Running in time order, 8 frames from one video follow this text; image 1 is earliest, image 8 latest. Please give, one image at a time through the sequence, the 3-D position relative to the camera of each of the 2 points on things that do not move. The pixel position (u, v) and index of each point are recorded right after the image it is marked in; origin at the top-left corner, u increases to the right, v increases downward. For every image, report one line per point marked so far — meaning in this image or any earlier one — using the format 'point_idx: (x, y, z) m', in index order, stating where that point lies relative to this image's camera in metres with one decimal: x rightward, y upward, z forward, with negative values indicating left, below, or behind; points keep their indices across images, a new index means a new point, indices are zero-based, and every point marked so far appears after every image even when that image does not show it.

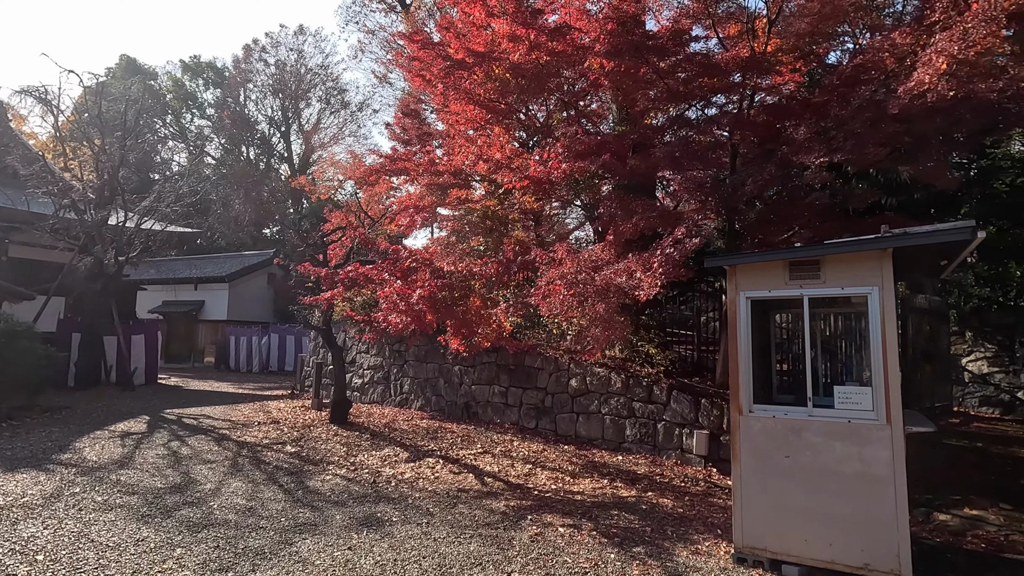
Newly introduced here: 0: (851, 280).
0: (+2.7, +0.1, +4.6) m
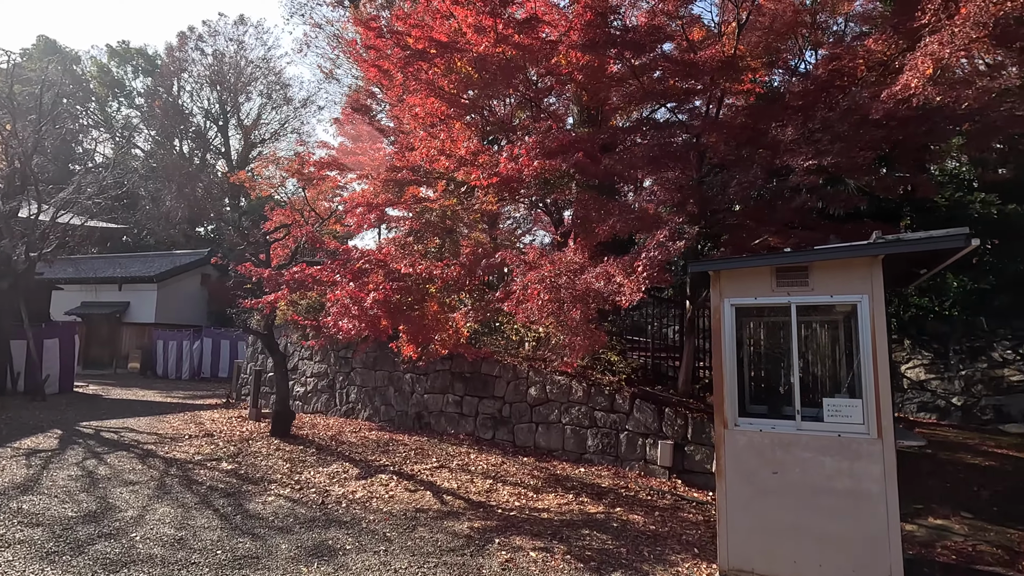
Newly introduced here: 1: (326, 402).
0: (+2.6, 0.0, +4.4) m
1: (-4.2, -2.6, +12.7) m
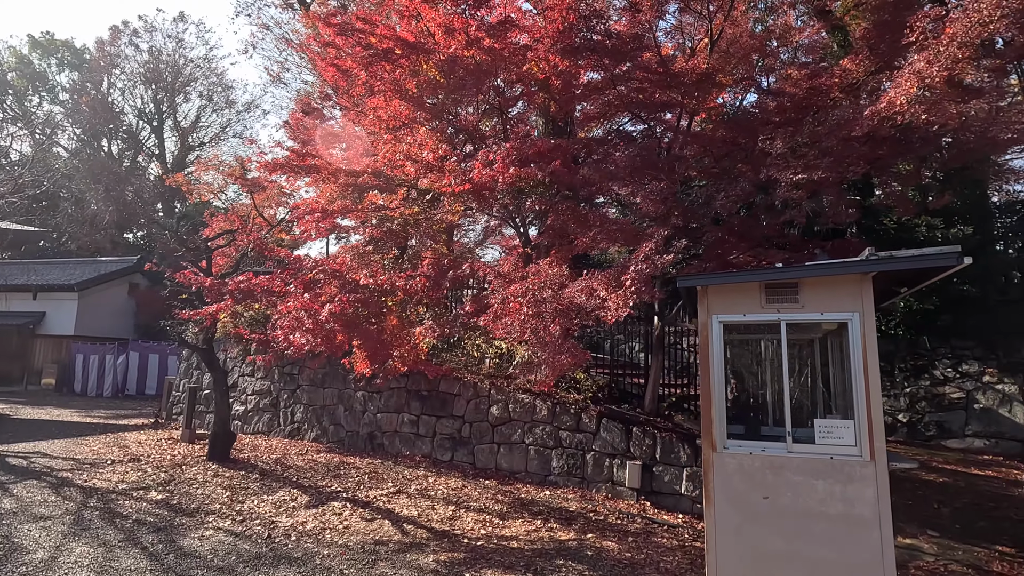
0: (+2.4, -0.1, +4.3) m
1: (-5.1, -2.8, +11.8) m
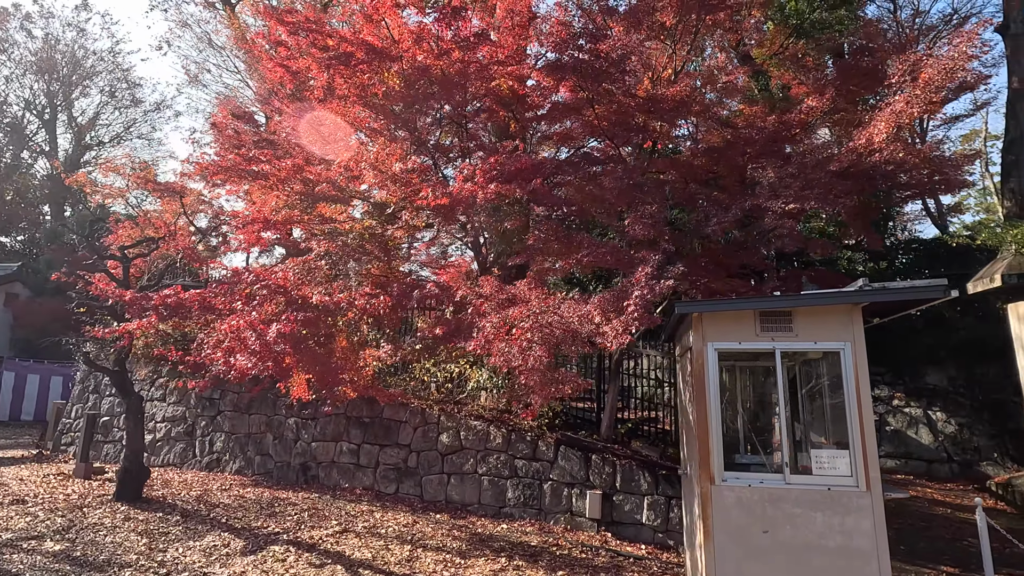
0: (+2.4, -0.4, +4.4) m
1: (-6.2, -3.1, +10.6) m
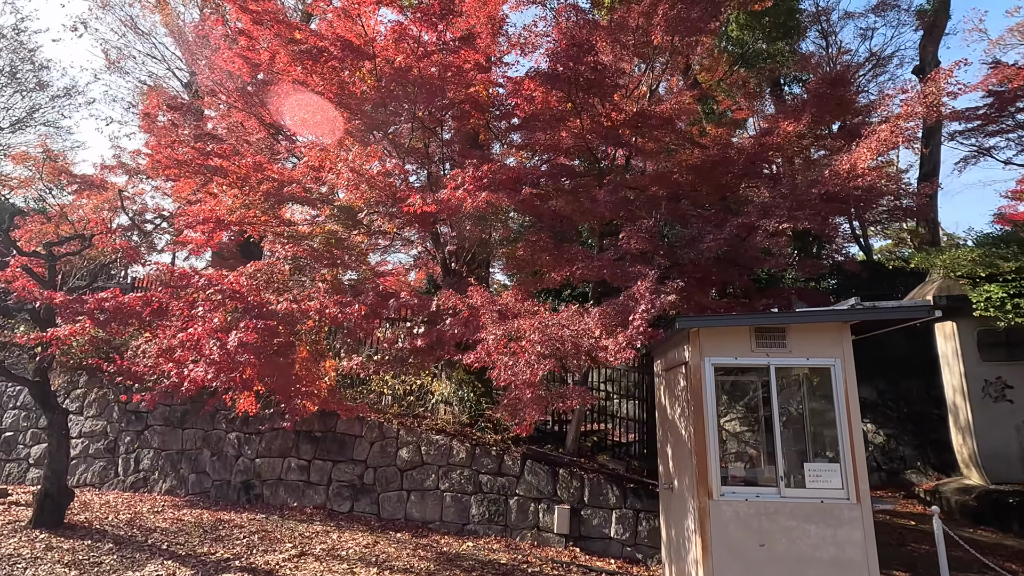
0: (+2.4, -0.5, +4.5) m
1: (-6.9, -3.1, +9.6) m
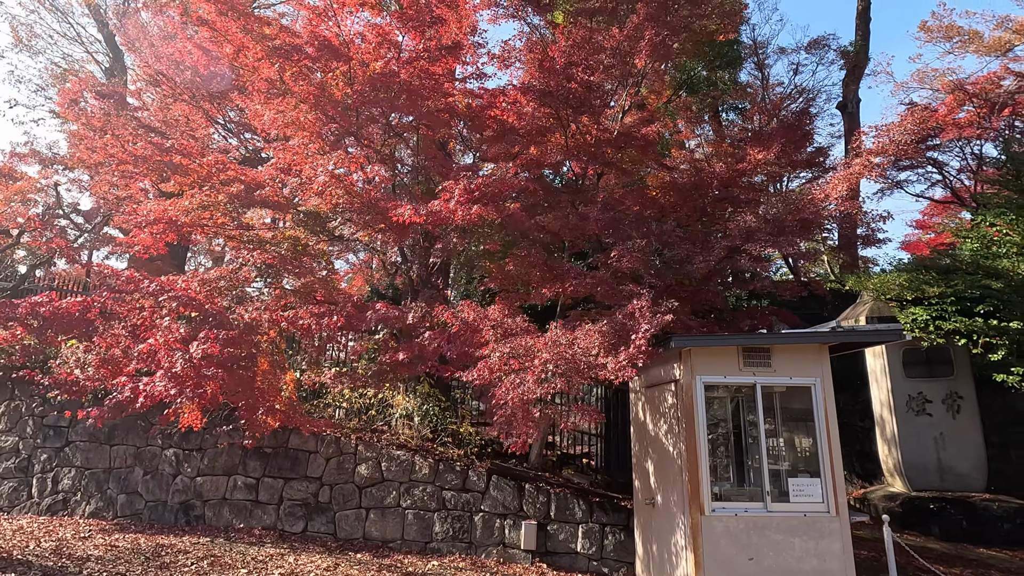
0: (+2.4, -0.7, +4.7) m
1: (-7.6, -3.1, +8.6) m
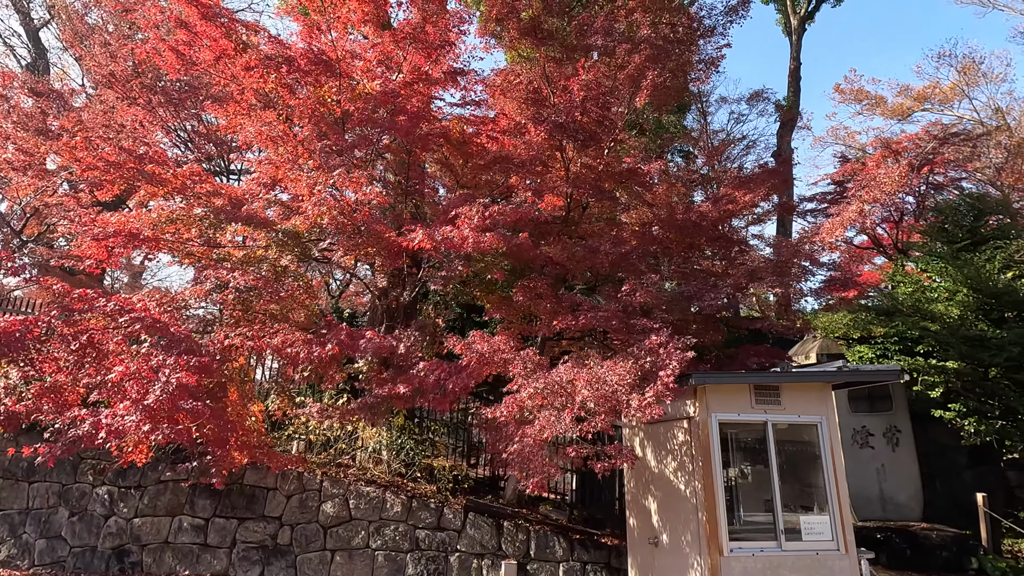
0: (+2.5, -1.0, +4.8) m
1: (-7.9, -3.3, +7.4) m
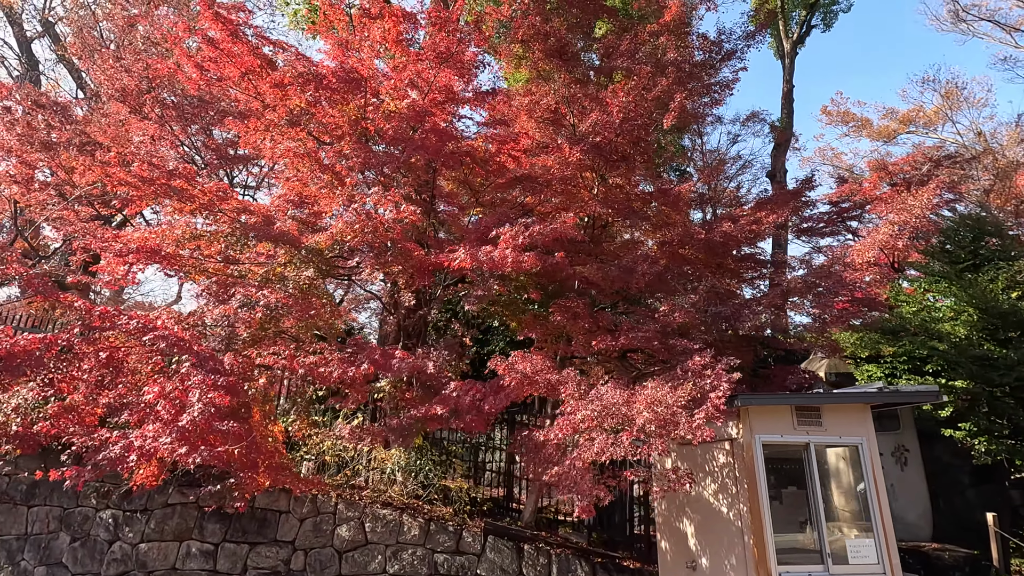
0: (+2.8, -1.2, +4.8) m
1: (-7.7, -3.5, +7.0) m
